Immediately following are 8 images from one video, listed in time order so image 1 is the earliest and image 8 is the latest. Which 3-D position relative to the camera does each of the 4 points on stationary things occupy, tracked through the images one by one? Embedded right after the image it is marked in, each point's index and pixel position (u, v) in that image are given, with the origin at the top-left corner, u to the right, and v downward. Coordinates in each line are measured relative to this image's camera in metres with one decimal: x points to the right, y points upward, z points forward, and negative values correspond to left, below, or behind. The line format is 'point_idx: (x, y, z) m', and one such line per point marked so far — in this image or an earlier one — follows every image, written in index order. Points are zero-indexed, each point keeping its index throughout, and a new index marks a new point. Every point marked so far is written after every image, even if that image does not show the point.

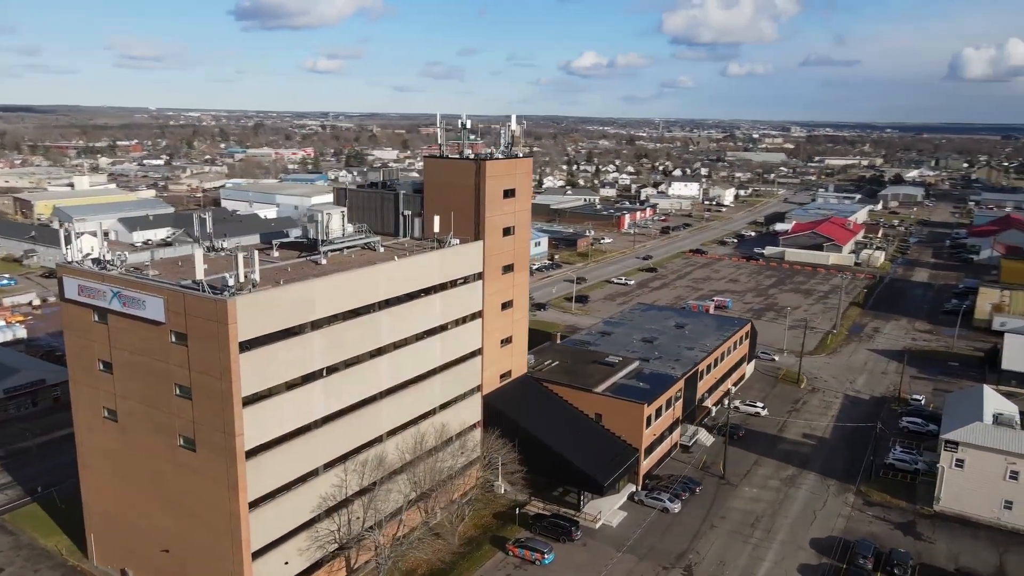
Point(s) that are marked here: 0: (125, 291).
0: (-9.8, -0.1, +18.5) m
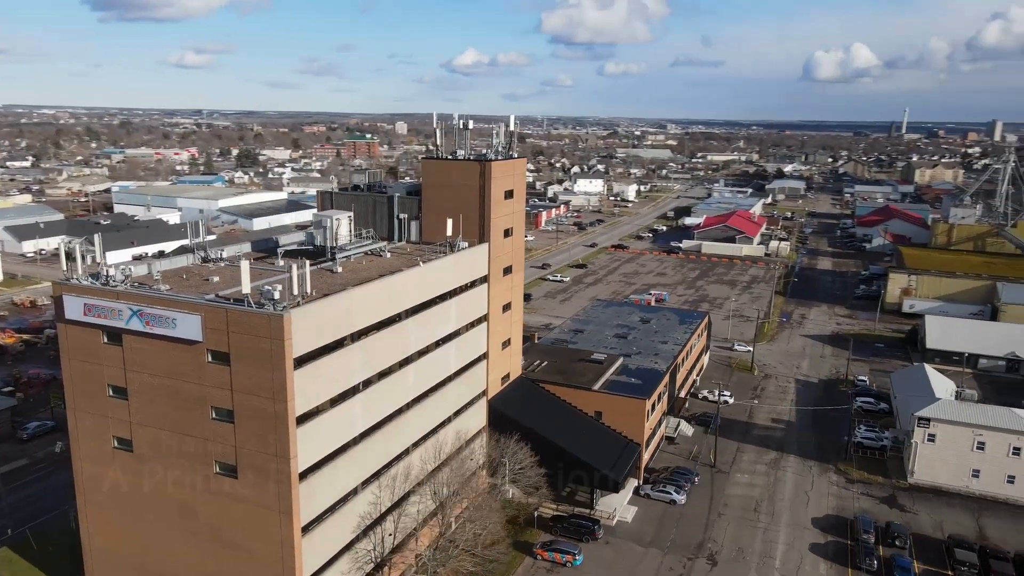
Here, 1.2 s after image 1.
0: (-8.4, -0.5, +16.9) m
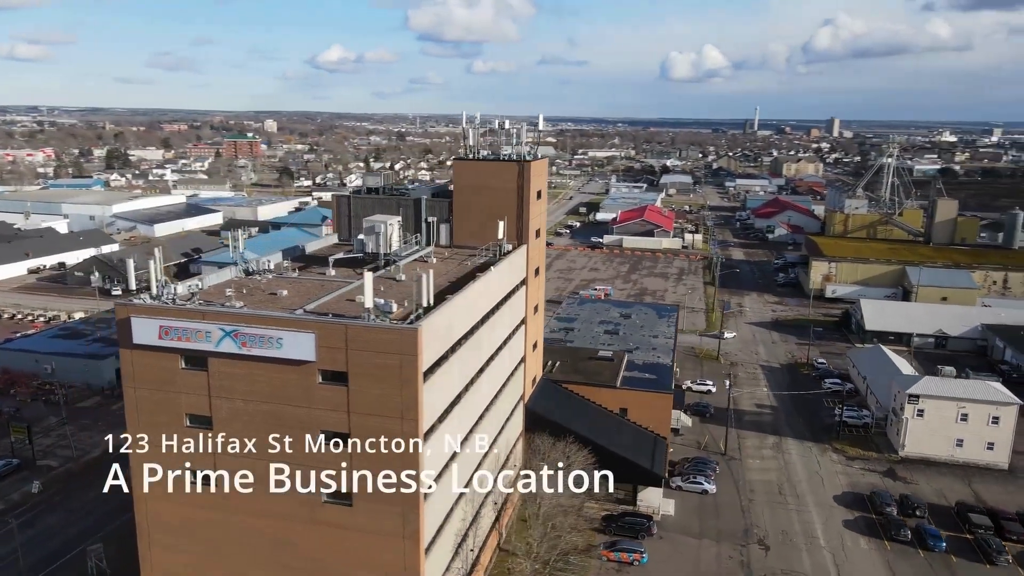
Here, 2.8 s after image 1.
0: (-5.6, -0.9, +15.4) m
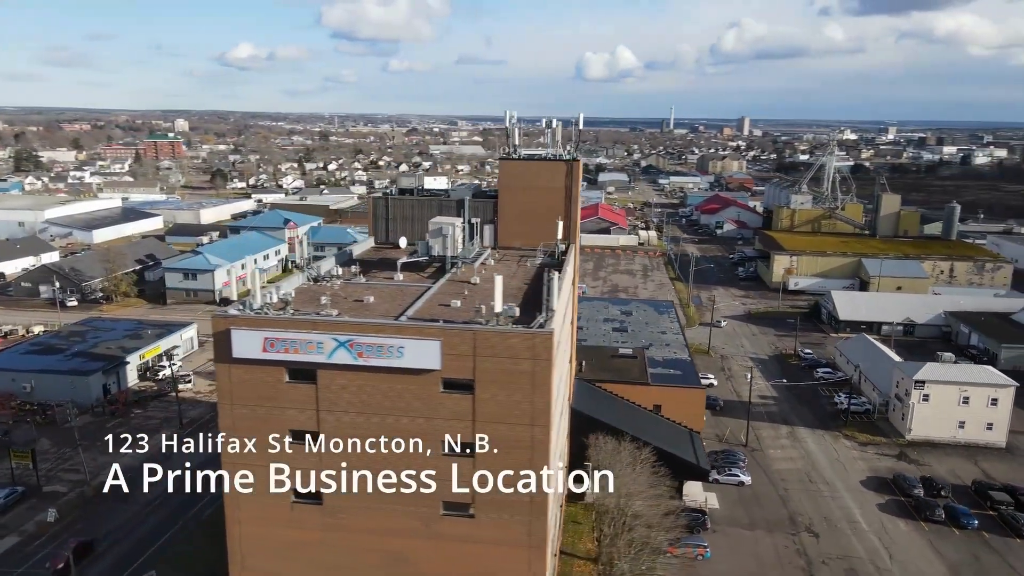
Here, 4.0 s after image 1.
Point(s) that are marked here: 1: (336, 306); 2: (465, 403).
0: (-3.0, -1.0, +14.7) m
1: (-4.1, -0.4, +16.9) m
2: (-1.0, -2.3, +14.8) m
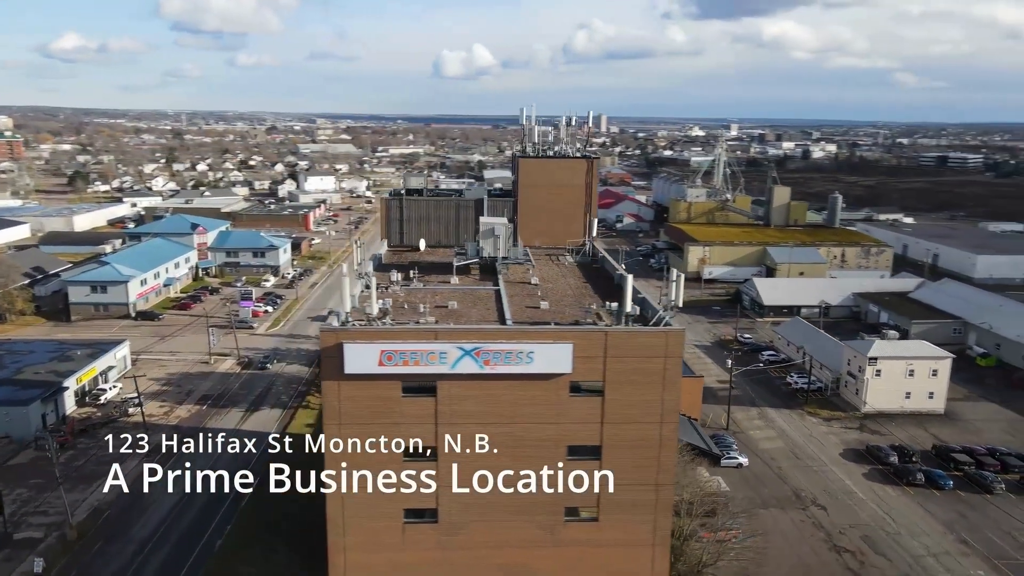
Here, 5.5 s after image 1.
0: (-0.4, -1.1, +14.1) m
1: (-1.9, -0.6, +16.1) m
2: (+1.6, -2.4, +14.6) m
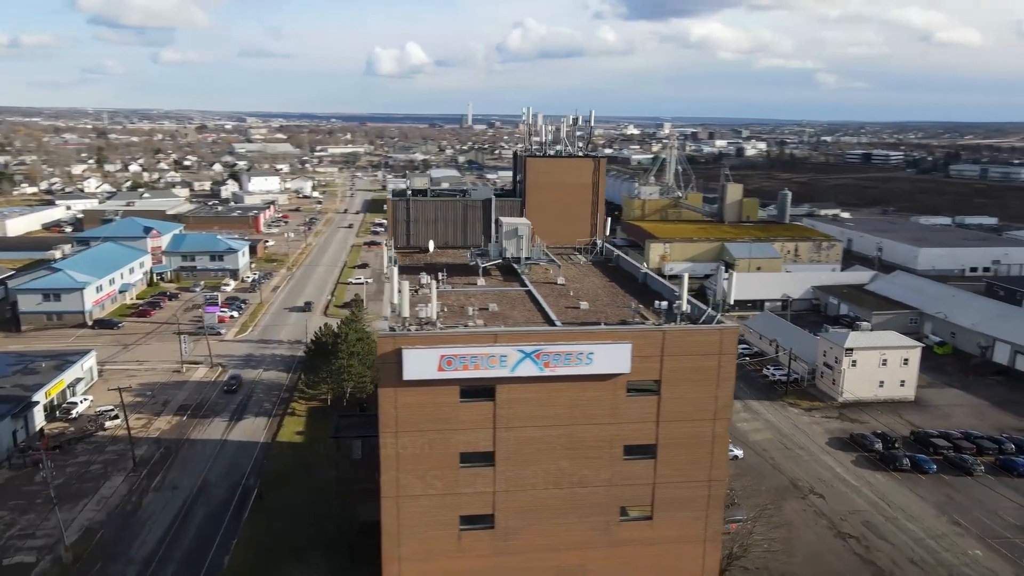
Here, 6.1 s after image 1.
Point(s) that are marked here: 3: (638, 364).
0: (+0.8, -1.1, +14.0) m
1: (-0.9, -0.6, +15.9) m
2: (+2.8, -2.3, +14.7) m
3: (+2.5, -1.5, +14.4) m
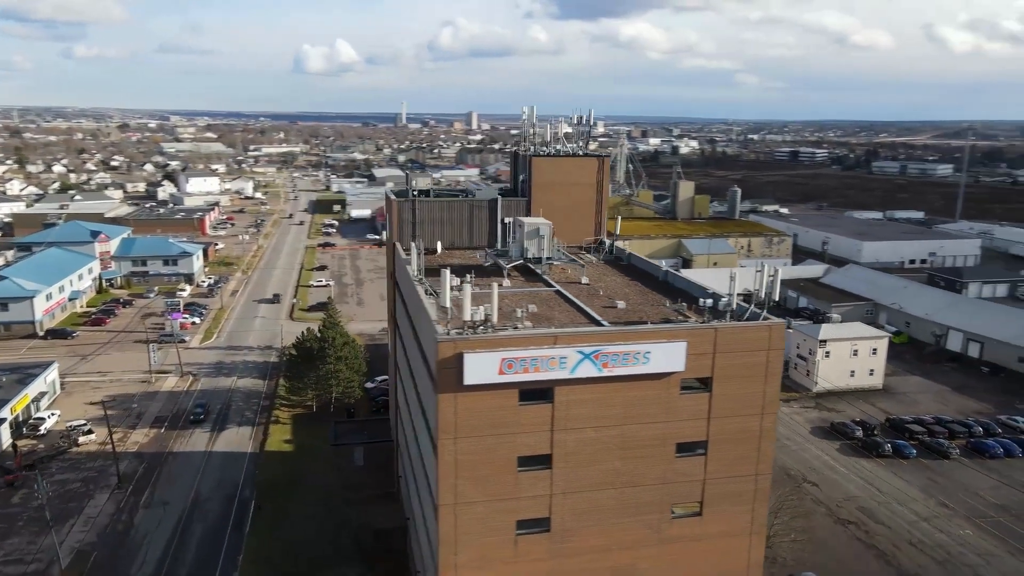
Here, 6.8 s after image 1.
0: (+1.9, -1.1, +14.0) m
1: (+0.1, -0.6, +15.7) m
2: (+3.8, -2.3, +14.8) m
3: (+3.5, -1.5, +14.5) m
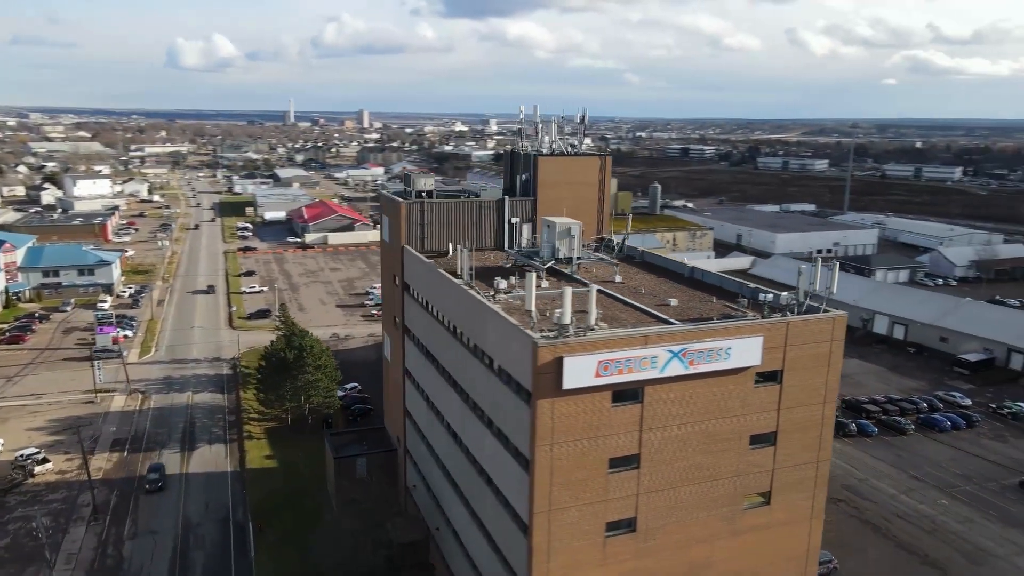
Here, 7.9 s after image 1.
0: (+3.6, -1.1, +14.1) m
1: (+1.5, -0.7, +15.6) m
2: (+5.4, -2.2, +15.2) m
3: (+5.2, -1.4, +14.9) m
